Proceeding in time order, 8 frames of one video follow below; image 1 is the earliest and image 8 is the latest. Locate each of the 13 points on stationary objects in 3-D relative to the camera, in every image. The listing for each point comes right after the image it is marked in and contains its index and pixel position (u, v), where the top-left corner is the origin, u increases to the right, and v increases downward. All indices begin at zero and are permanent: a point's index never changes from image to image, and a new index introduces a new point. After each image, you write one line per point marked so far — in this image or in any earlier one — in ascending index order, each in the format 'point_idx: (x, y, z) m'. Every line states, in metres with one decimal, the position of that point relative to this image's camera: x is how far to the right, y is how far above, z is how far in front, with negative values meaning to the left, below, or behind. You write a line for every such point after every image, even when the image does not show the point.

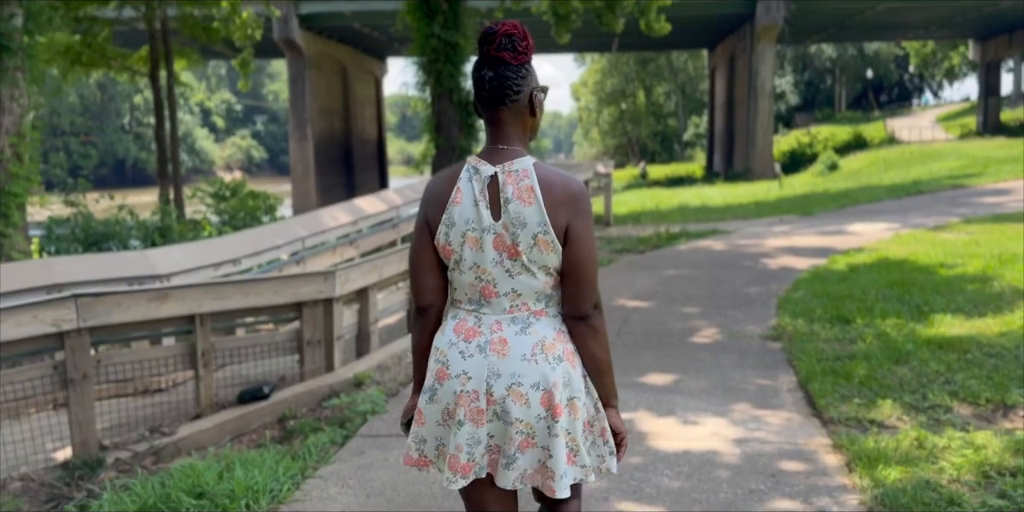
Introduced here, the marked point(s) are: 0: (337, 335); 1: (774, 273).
0: (-1.2, -0.6, +6.0) m
1: (+2.8, -0.2, +8.9) m
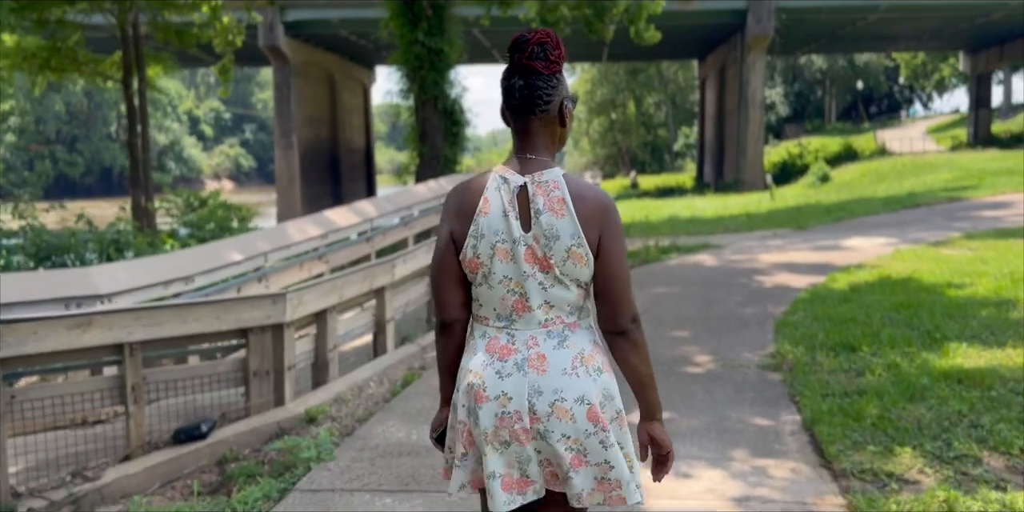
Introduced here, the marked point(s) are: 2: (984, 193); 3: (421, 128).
0: (-1.4, -0.7, +5.4) m
1: (+2.6, -0.3, +8.4) m
2: (+9.9, +1.3, +17.9) m
3: (-1.6, +2.4, +16.1) m
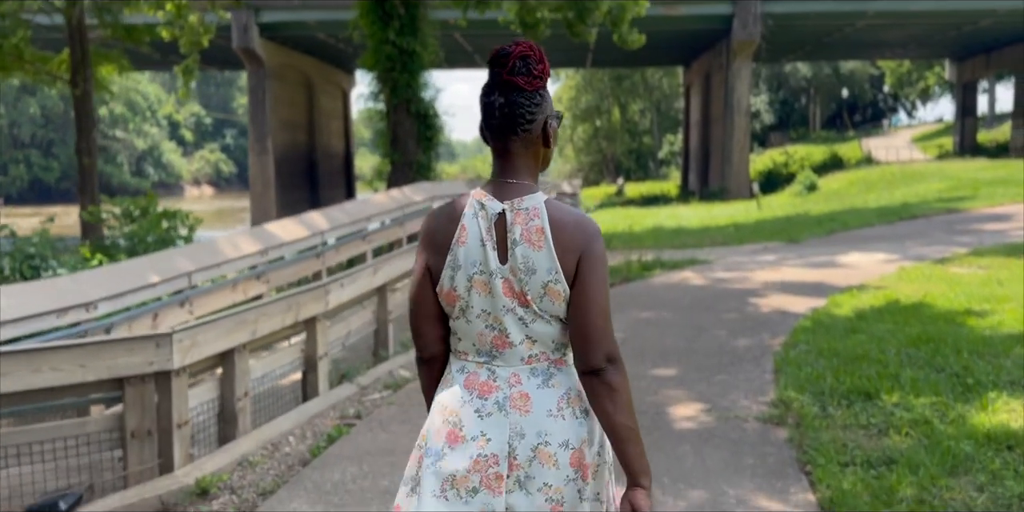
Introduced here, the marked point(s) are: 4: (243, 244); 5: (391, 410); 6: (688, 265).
0: (-1.7, -0.9, +4.4) m
1: (+2.2, -0.5, +7.4) m
2: (+9.4, +1.1, +17.1) m
3: (-2.0, +2.2, +15.1) m
4: (-2.5, +0.1, +7.8) m
5: (-0.8, -1.0, +5.4) m
6: (+2.3, -0.1, +10.9) m
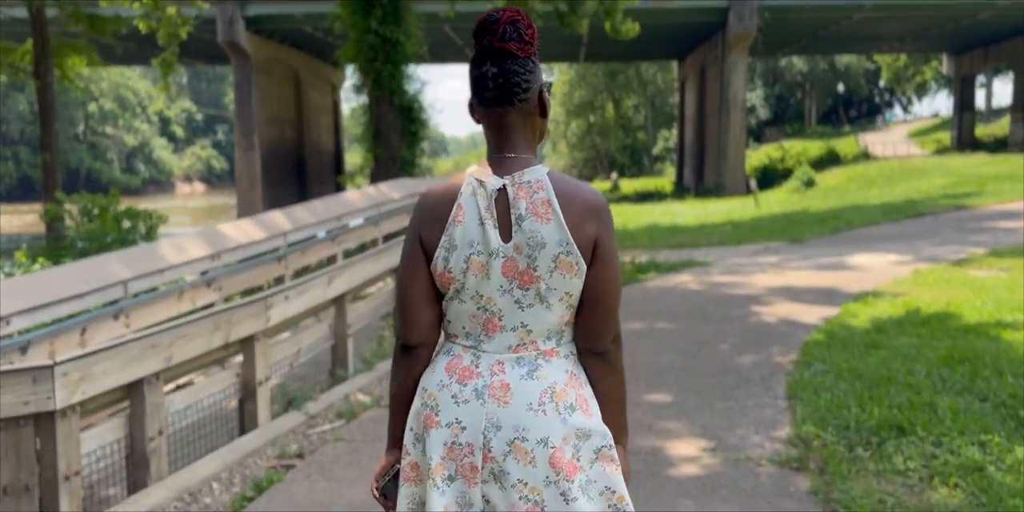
0: (-1.9, -0.9, +3.6) m
1: (+2.0, -0.6, +6.6) m
2: (+9.2, +1.1, +16.4) m
3: (-2.2, +2.2, +14.3) m
4: (-2.7, +0.1, +7.0) m
5: (-0.9, -1.0, +4.6) m
6: (+2.1, -0.1, +10.1) m
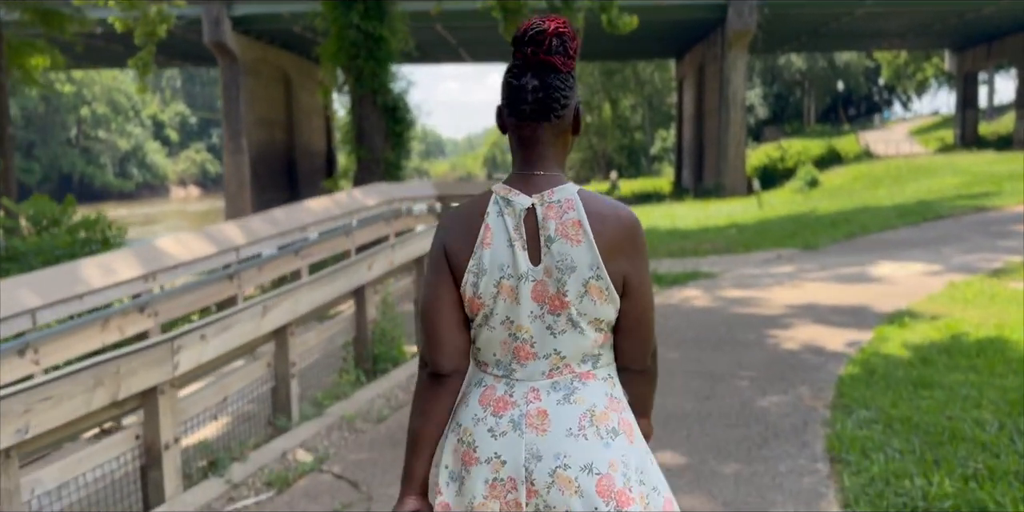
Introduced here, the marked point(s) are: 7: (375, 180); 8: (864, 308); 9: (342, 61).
0: (-2.0, -1.0, +2.6) m
1: (+1.9, -0.7, +5.7) m
2: (+9.0, +1.0, +15.4) m
3: (-2.4, +2.0, +13.3) m
4: (-2.8, -0.1, +6.1) m
5: (-1.1, -1.2, +3.6) m
6: (+1.9, -0.2, +9.1) m
7: (-2.2, +1.2, +13.1) m
8: (+2.9, -0.4, +7.1) m
9: (-2.6, +3.0, +13.0) m
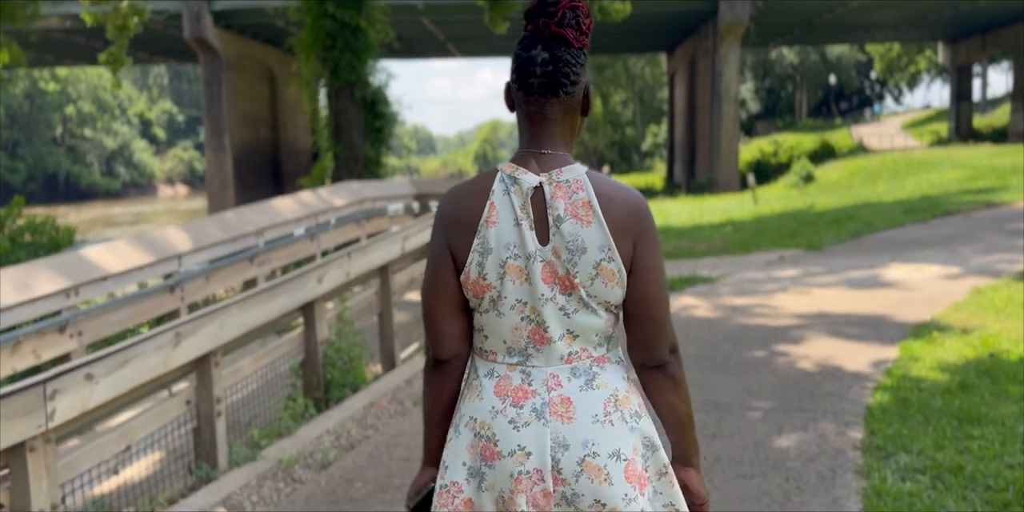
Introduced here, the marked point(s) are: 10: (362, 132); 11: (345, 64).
0: (-2.1, -1.1, +1.8) m
1: (+1.7, -0.7, +4.9) m
2: (+8.8, +1.1, +14.7) m
3: (-2.7, +2.0, +12.5) m
4: (-3.0, -0.2, +5.3) m
5: (-1.2, -1.2, +2.8) m
6: (+1.7, -0.3, +8.3) m
7: (-2.4, +1.1, +12.3) m
8: (+2.8, -0.5, +6.3) m
9: (-2.9, +2.9, +12.1) m
10: (-2.3, +1.8, +12.7) m
11: (-2.4, +2.8, +12.1) m
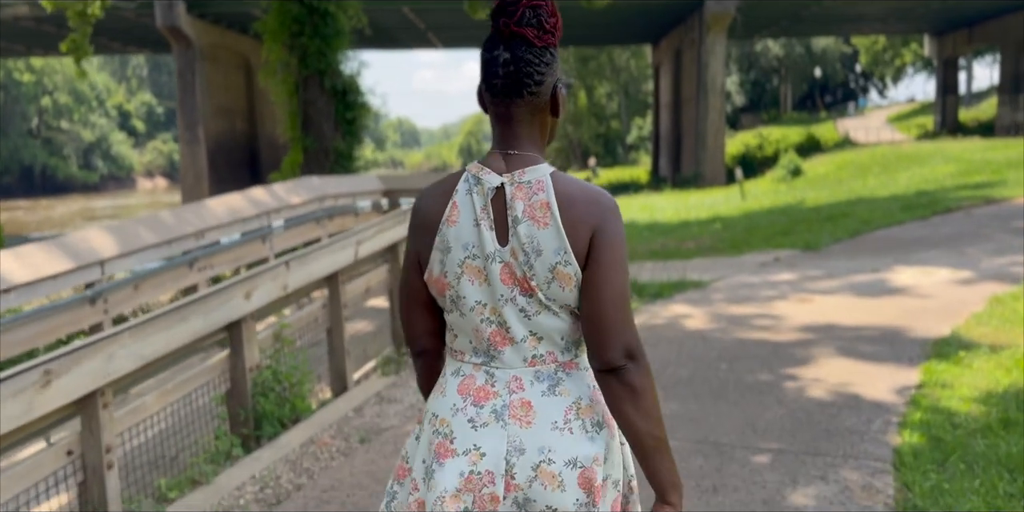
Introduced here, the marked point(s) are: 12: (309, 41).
0: (-2.2, -1.2, +1.0) m
1: (+1.6, -0.8, +4.2) m
2: (+8.4, +1.1, +14.1) m
3: (-3.0, +2.0, +11.7) m
4: (-3.2, -0.2, +4.5) m
5: (-1.3, -1.3, +2.1) m
6: (+1.5, -0.3, +7.6) m
7: (-2.7, +1.1, +11.5) m
8: (+2.6, -0.5, +5.6) m
9: (-3.2, +2.9, +11.3) m
10: (-2.6, +1.9, +11.9) m
11: (-2.7, +2.8, +11.3) m
12: (-2.8, +2.9, +11.3) m
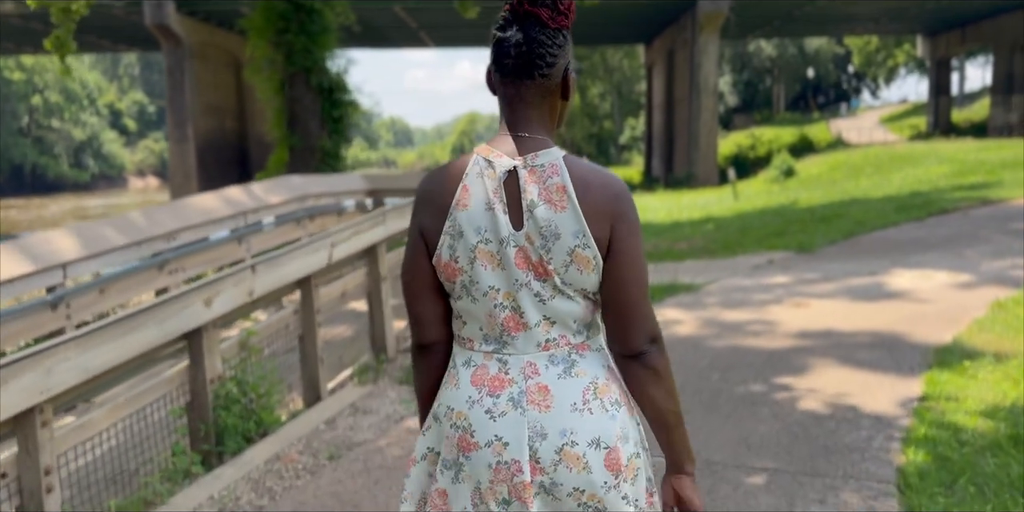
0: (-2.3, -1.2, +0.7) m
1: (+1.5, -0.8, +3.9) m
2: (+8.2, +1.1, +13.9) m
3: (-3.1, +2.0, +11.4) m
4: (-3.3, -0.2, +4.2) m
5: (-1.4, -1.3, +1.8) m
6: (+1.4, -0.3, +7.4) m
7: (-2.9, +1.1, +11.2) m
8: (+2.4, -0.5, +5.4) m
9: (-3.3, +2.9, +11.0) m
10: (-2.8, +1.8, +11.6) m
11: (-2.9, +2.7, +11.0) m
12: (-3.0, +2.9, +11.0) m
